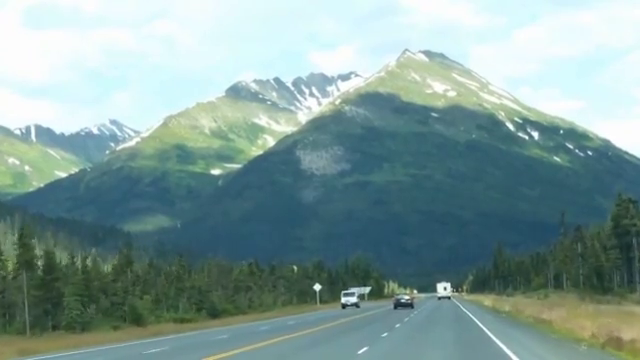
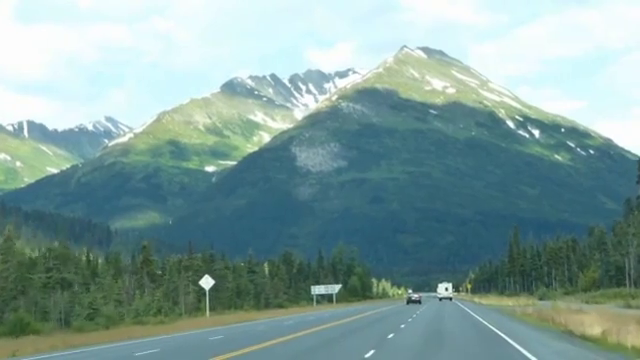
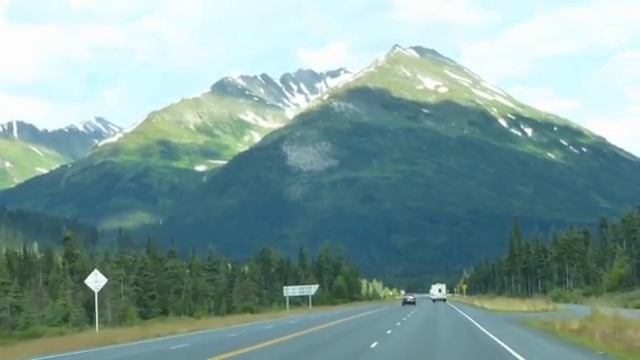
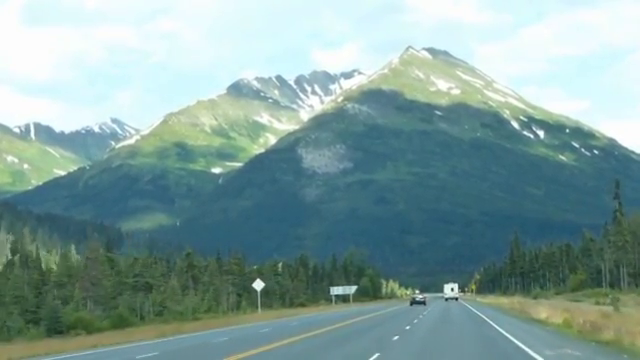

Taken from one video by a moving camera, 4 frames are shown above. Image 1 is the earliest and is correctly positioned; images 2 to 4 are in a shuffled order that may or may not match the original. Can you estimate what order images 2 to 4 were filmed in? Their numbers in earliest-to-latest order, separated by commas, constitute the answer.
4, 2, 3
